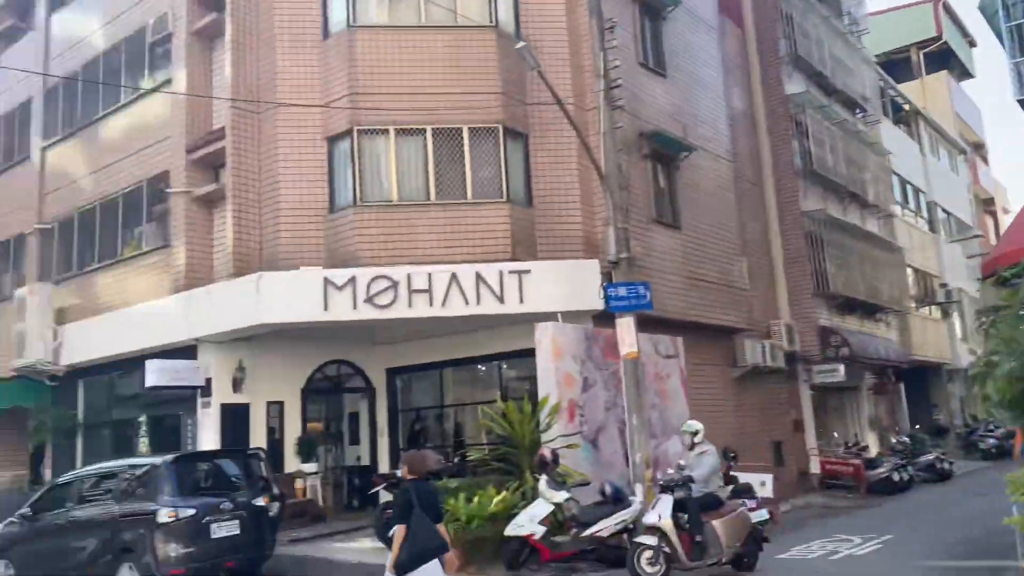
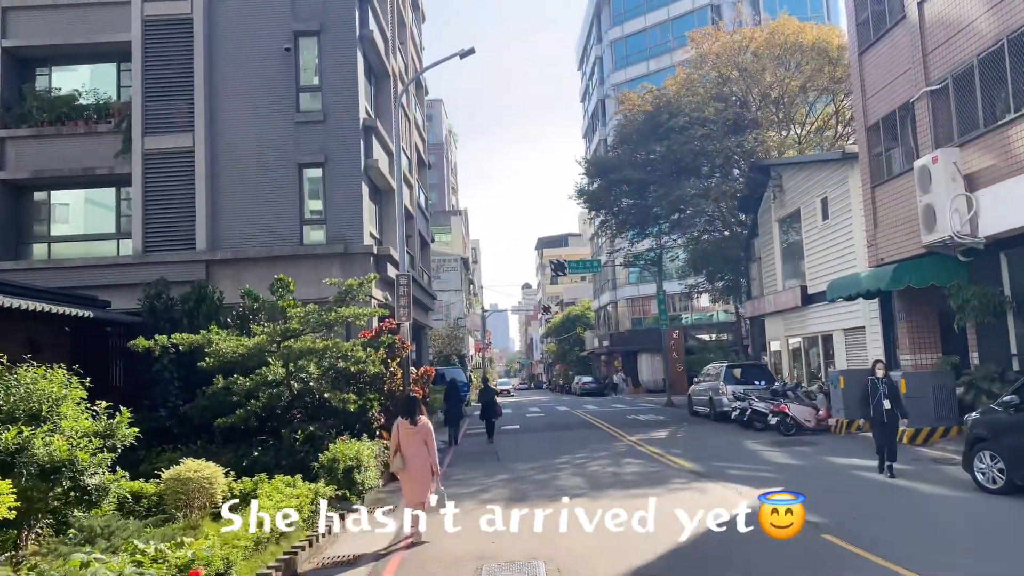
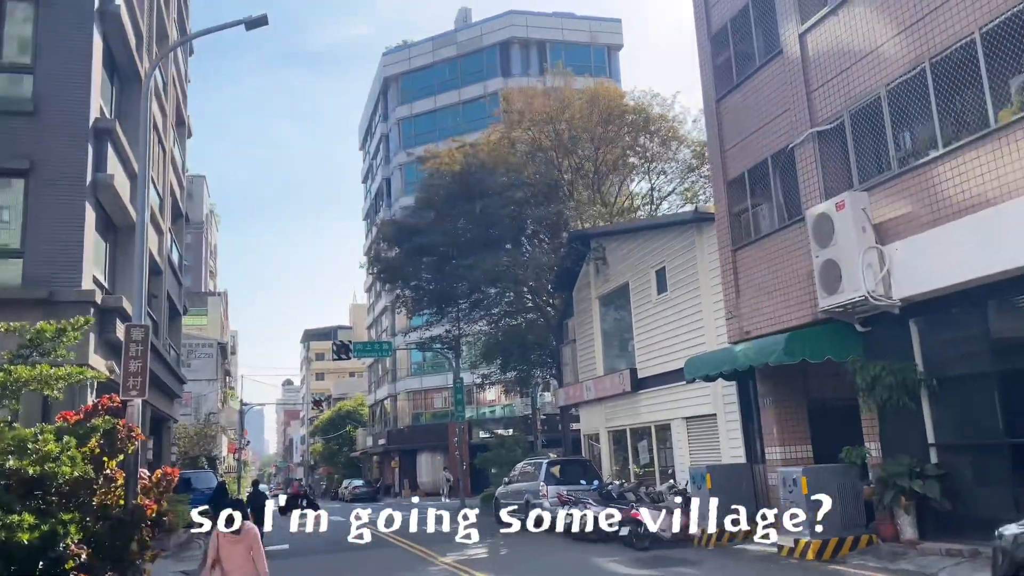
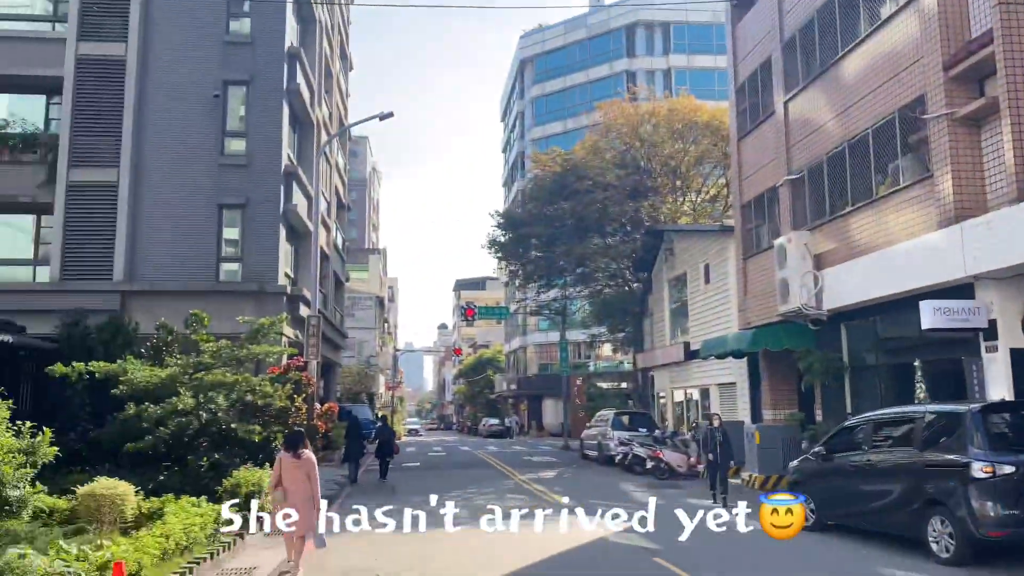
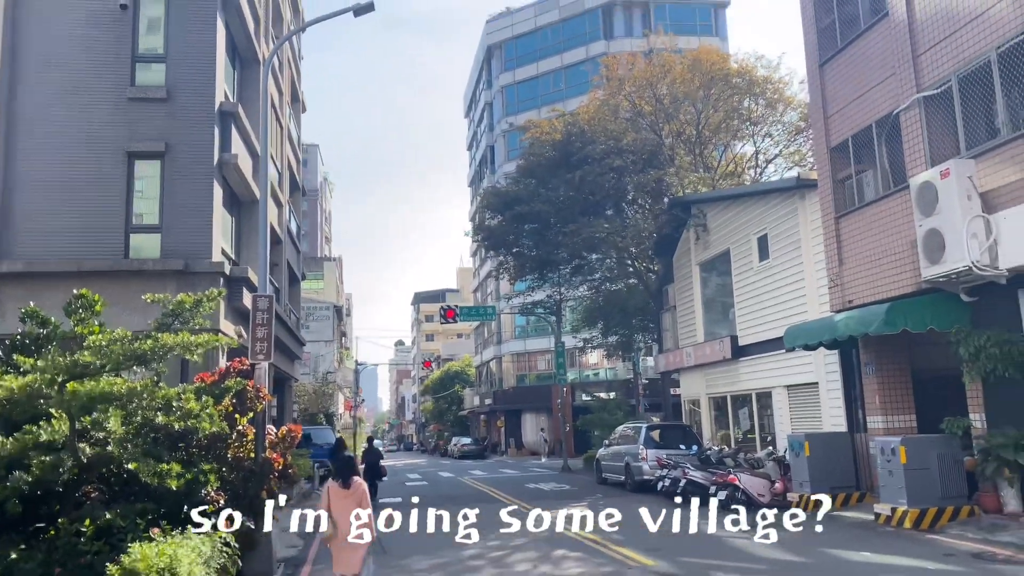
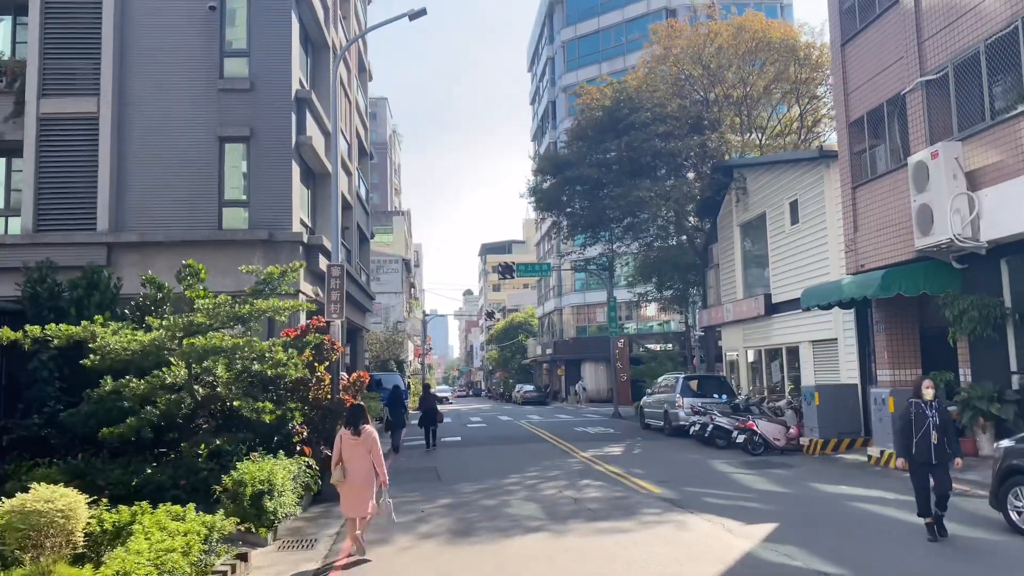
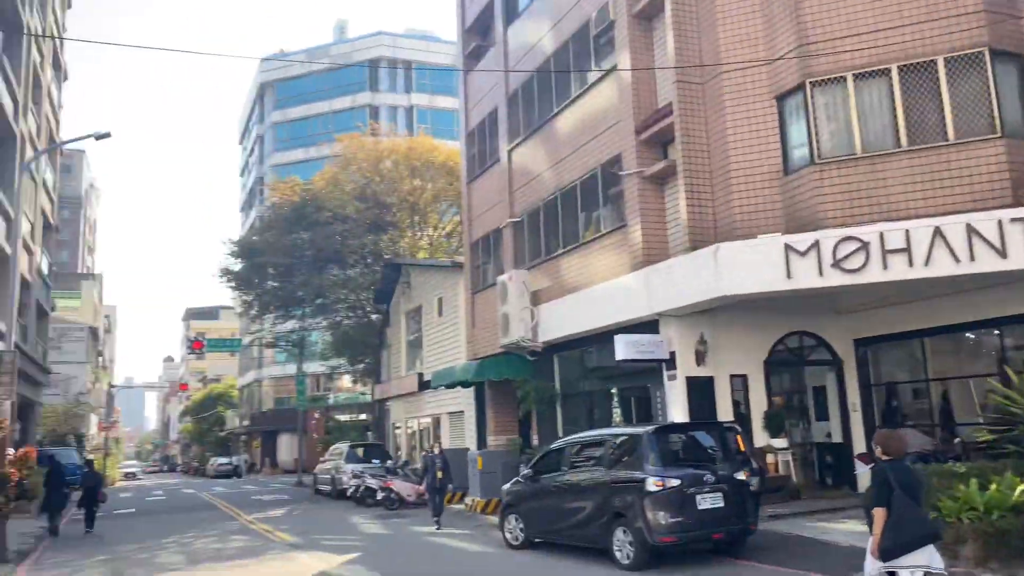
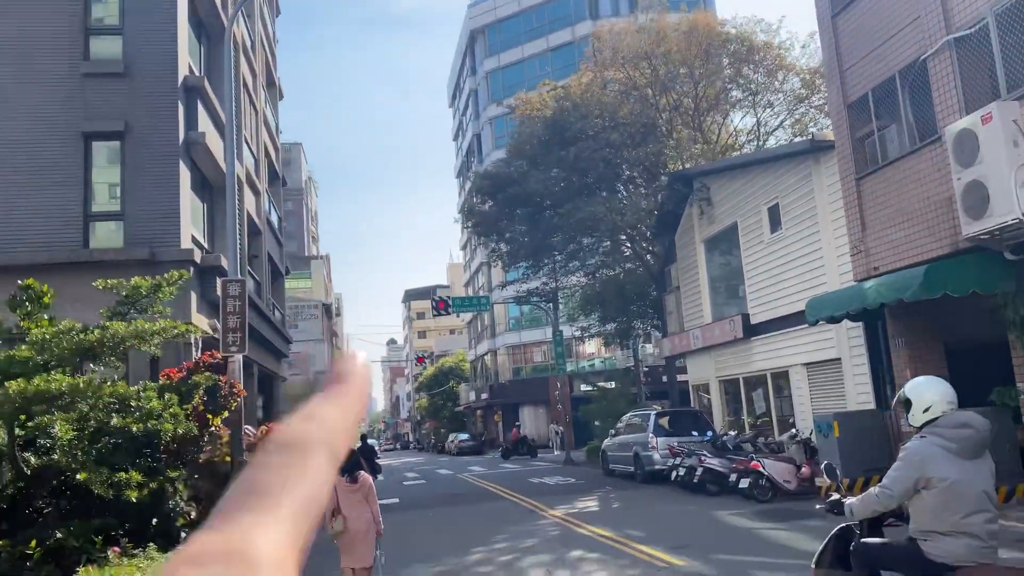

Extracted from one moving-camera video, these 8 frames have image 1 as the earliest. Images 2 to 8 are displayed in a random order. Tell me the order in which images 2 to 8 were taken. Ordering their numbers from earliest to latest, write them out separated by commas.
7, 4, 2, 6, 5, 3, 8
